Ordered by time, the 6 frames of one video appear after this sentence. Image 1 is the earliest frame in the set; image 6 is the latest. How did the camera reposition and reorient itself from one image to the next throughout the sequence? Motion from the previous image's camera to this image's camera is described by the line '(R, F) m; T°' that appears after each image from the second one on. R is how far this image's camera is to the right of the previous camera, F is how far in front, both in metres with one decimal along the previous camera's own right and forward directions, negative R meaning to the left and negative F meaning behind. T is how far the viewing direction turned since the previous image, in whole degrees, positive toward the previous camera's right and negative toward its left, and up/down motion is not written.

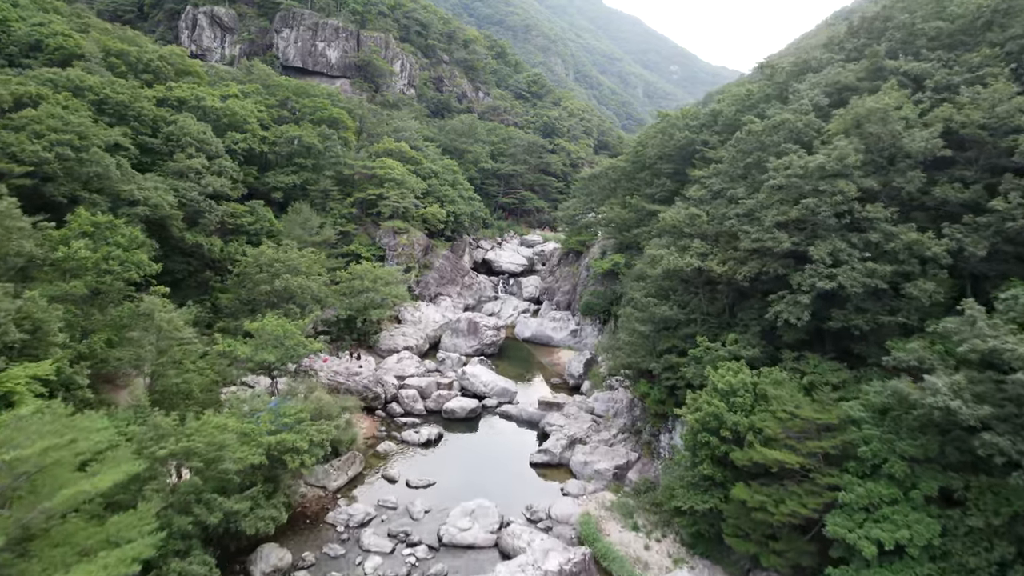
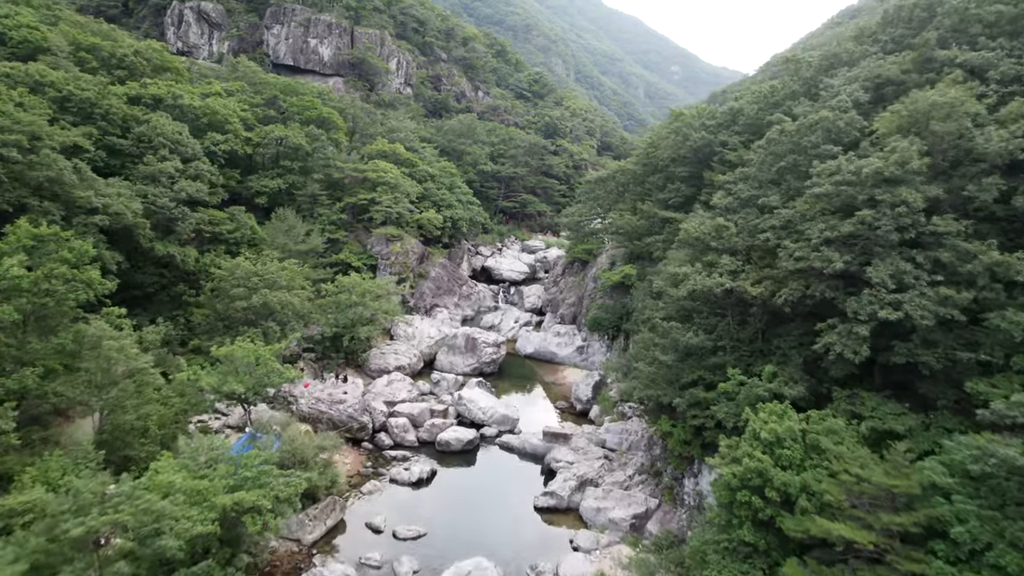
(0.0, +1.9) m; 0°
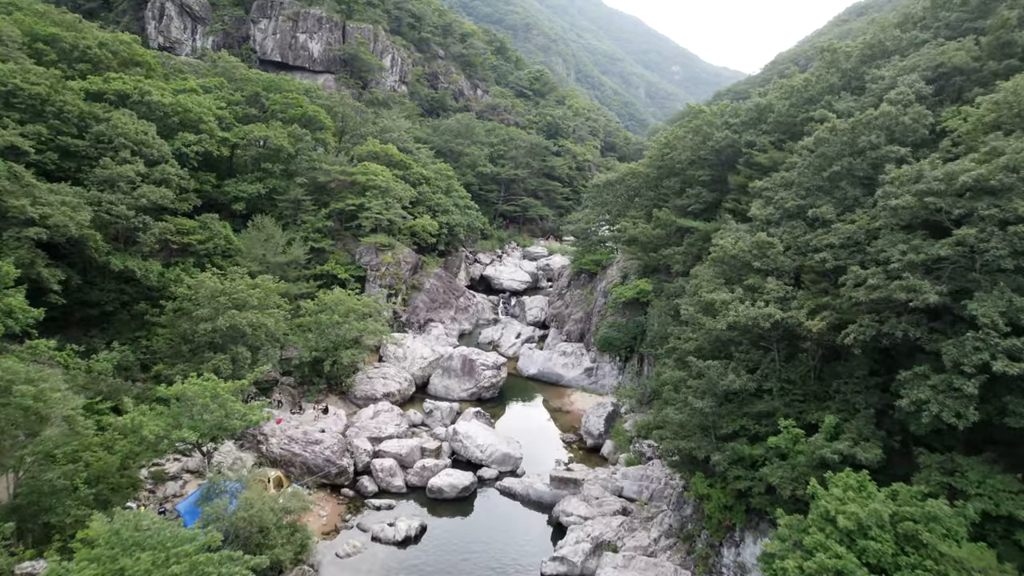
(-0.1, +2.2) m; 0°
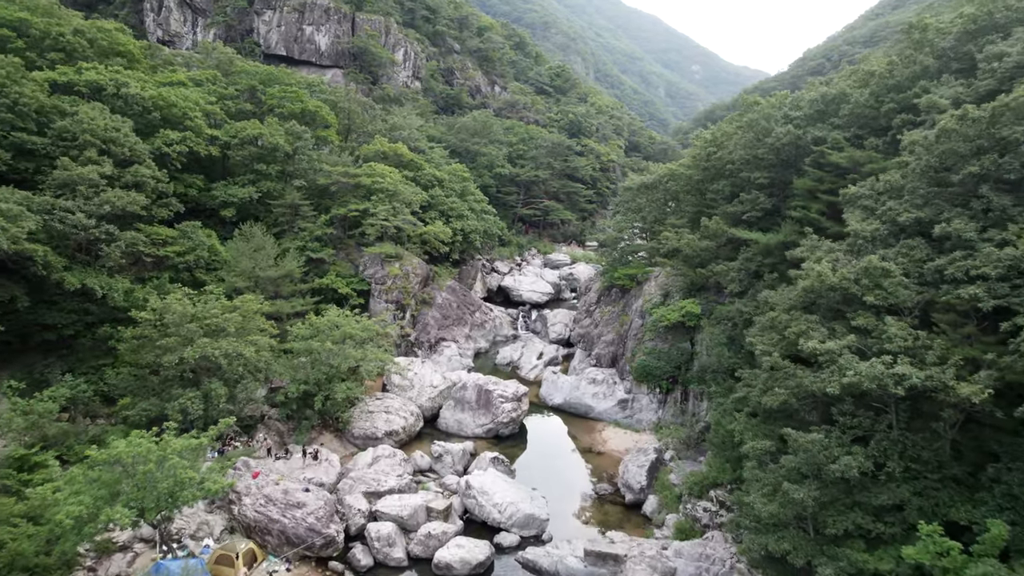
(-0.2, +2.7) m; -1°
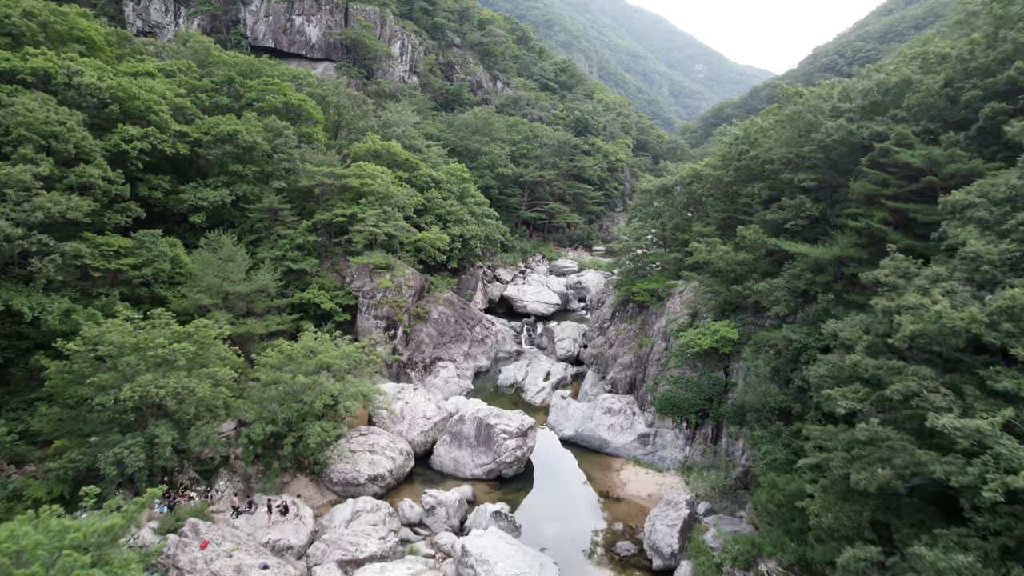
(-0.1, +2.3) m; 0°
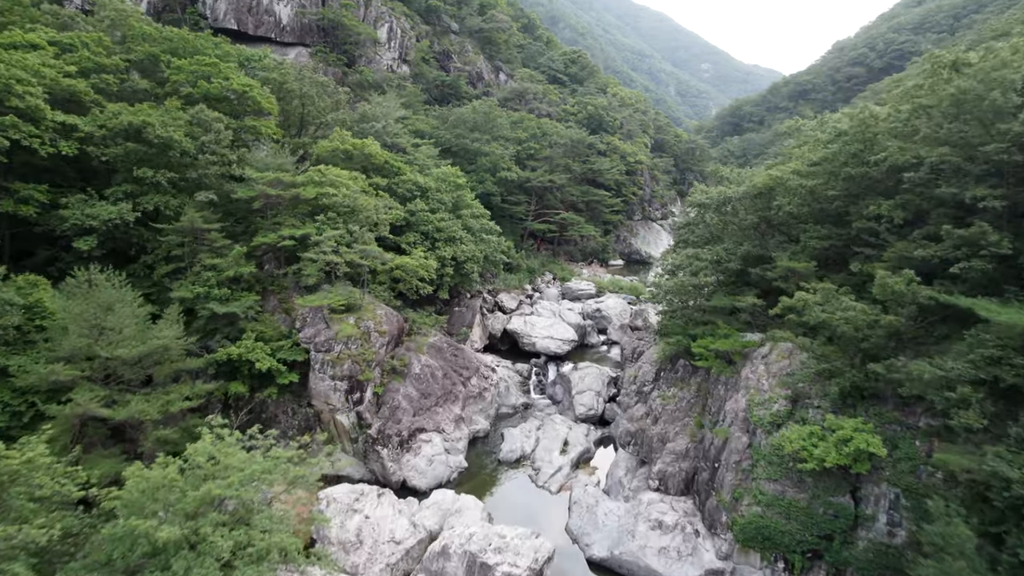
(-0.1, +5.2) m; 0°
